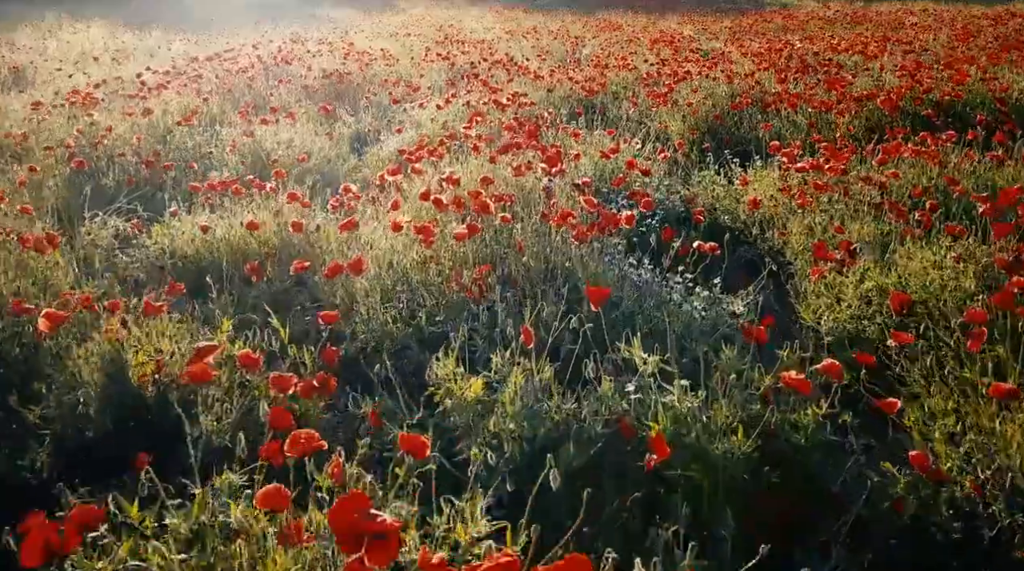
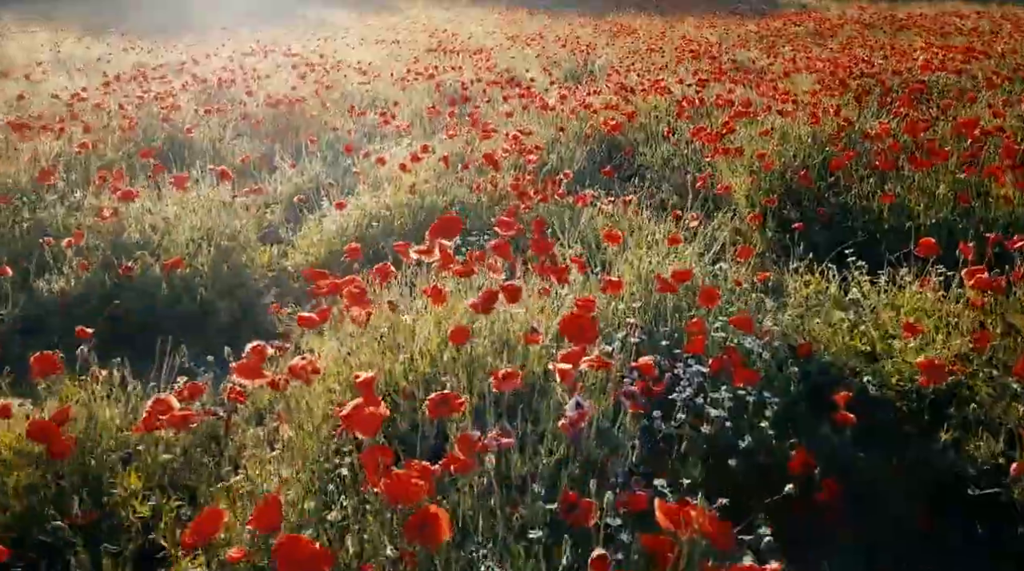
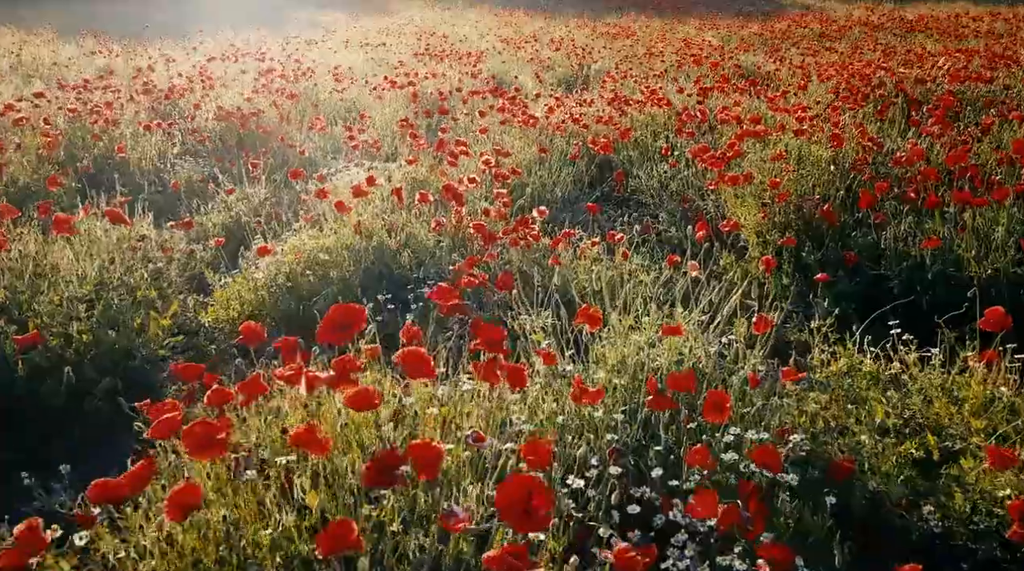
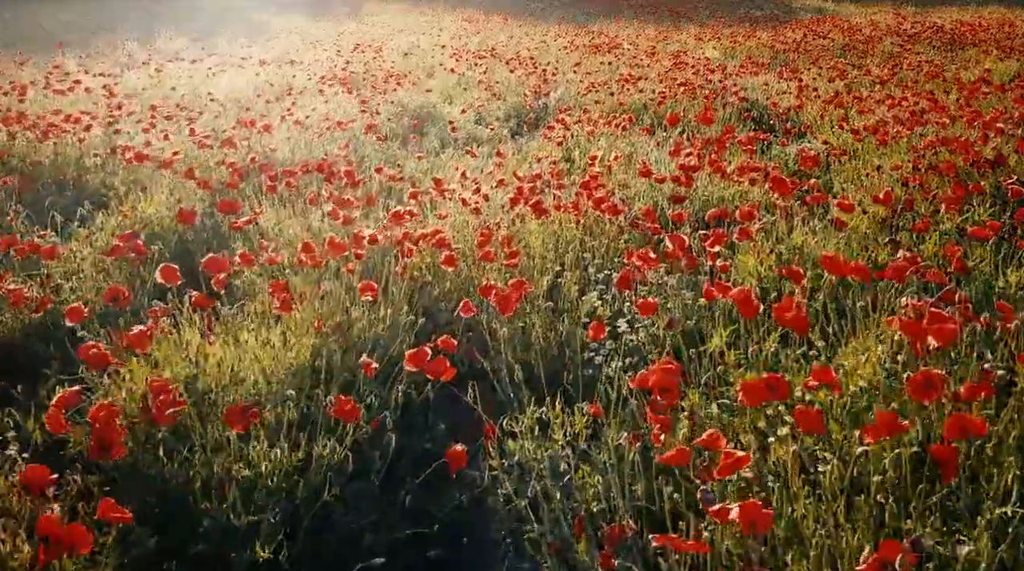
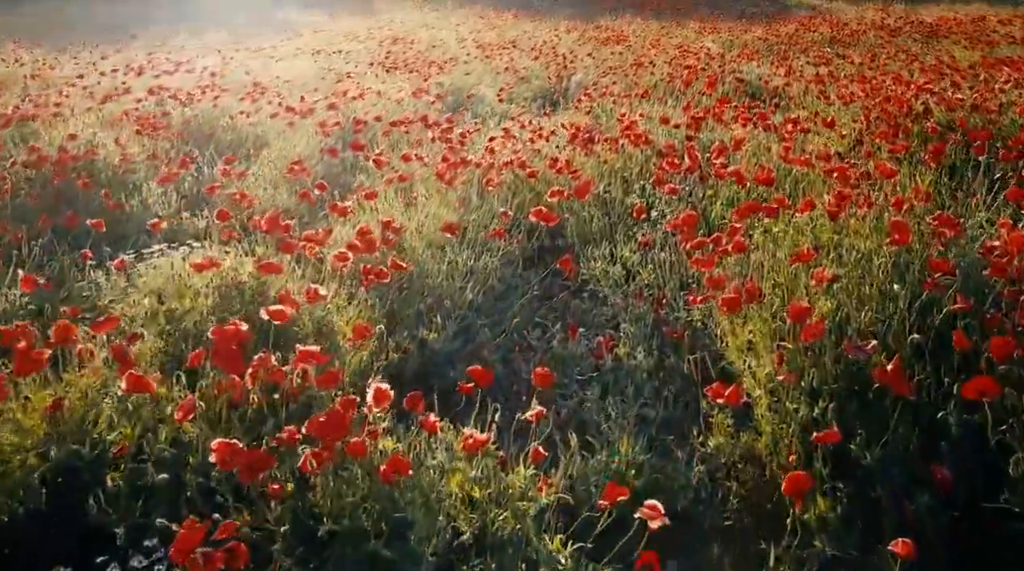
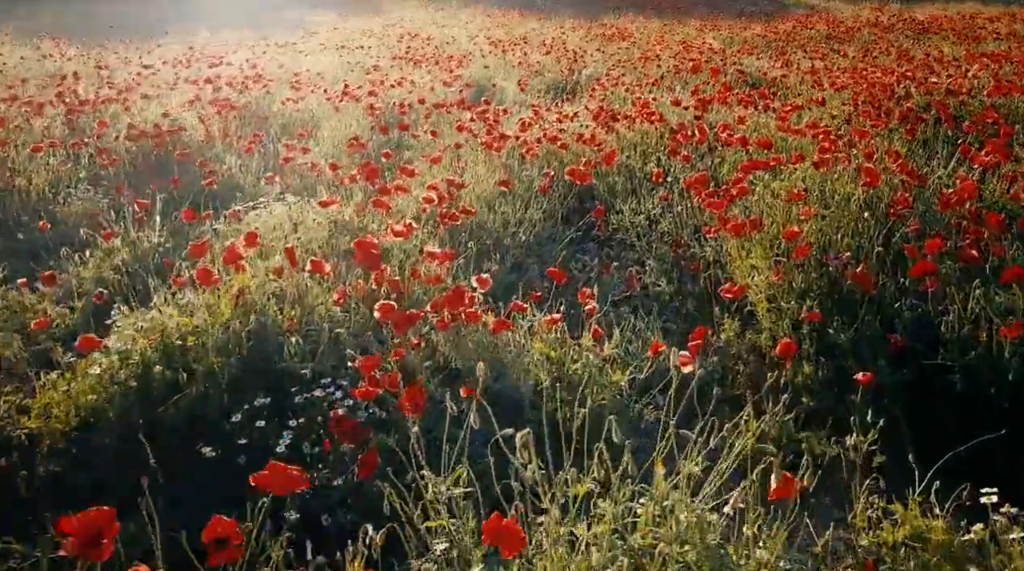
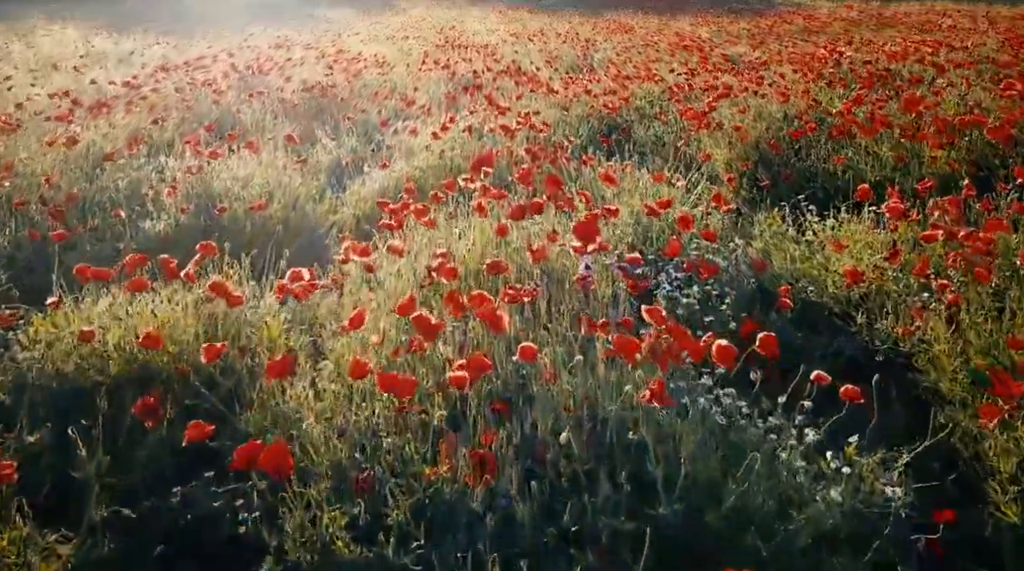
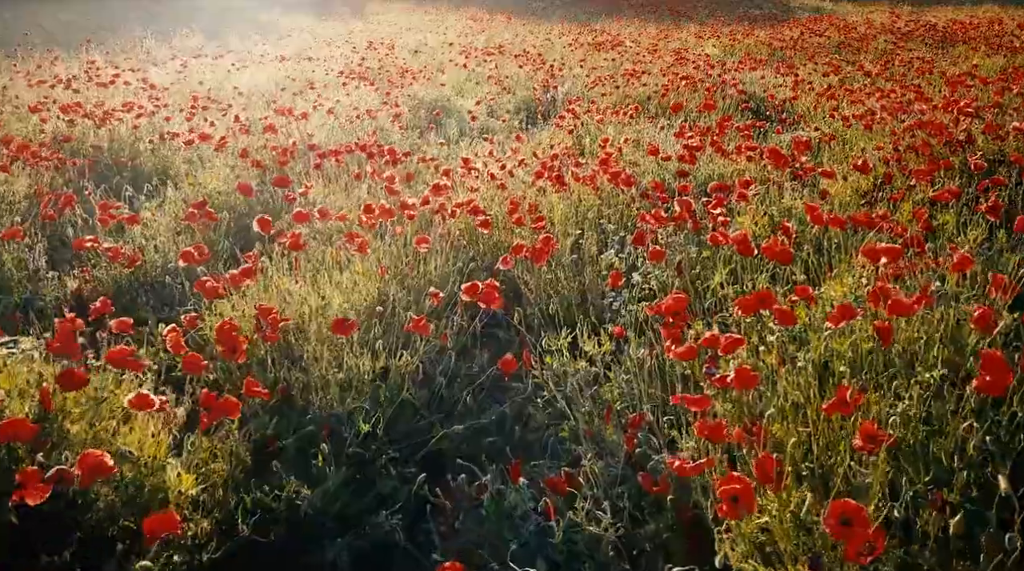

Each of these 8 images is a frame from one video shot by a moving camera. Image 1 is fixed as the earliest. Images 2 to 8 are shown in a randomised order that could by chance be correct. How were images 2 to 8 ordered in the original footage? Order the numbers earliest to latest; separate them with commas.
7, 2, 3, 6, 5, 8, 4
